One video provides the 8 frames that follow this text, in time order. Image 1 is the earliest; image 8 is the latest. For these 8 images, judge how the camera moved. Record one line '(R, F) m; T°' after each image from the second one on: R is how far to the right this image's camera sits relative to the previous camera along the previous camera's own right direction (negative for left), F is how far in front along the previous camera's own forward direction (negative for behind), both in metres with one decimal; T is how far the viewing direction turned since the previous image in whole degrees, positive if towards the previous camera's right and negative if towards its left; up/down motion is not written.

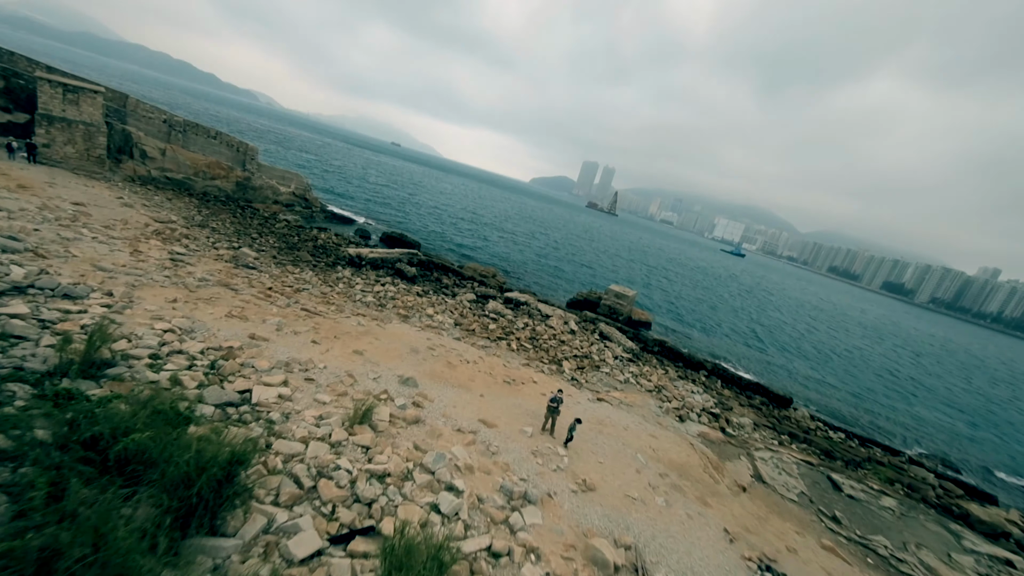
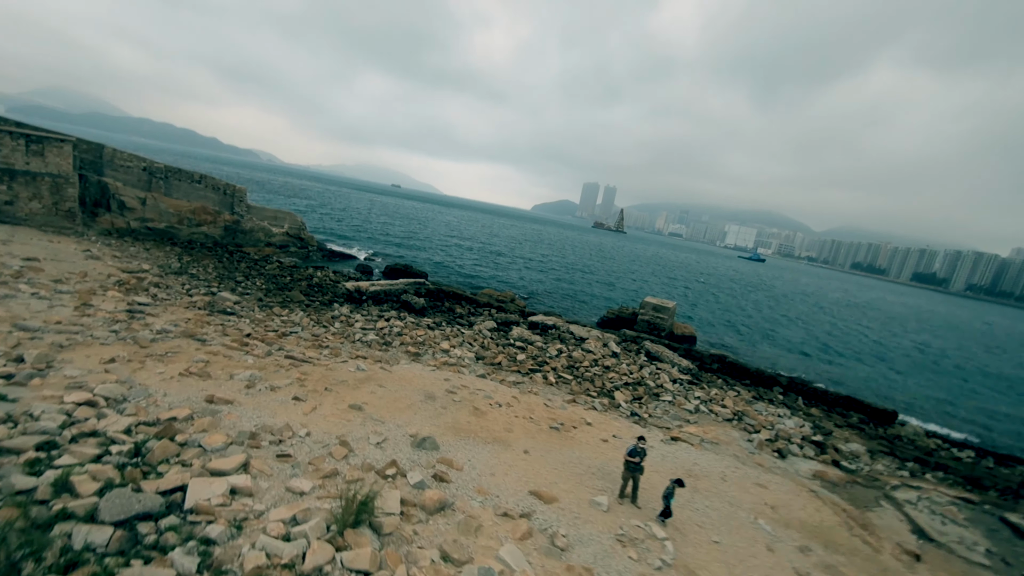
(-0.6, +2.7) m; -1°
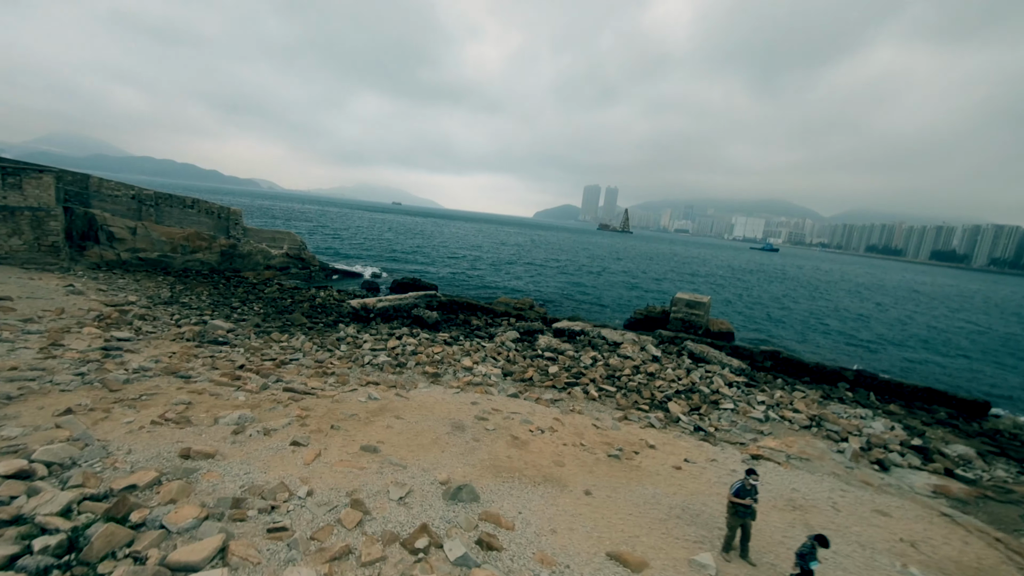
(-0.5, +1.6) m; -1°
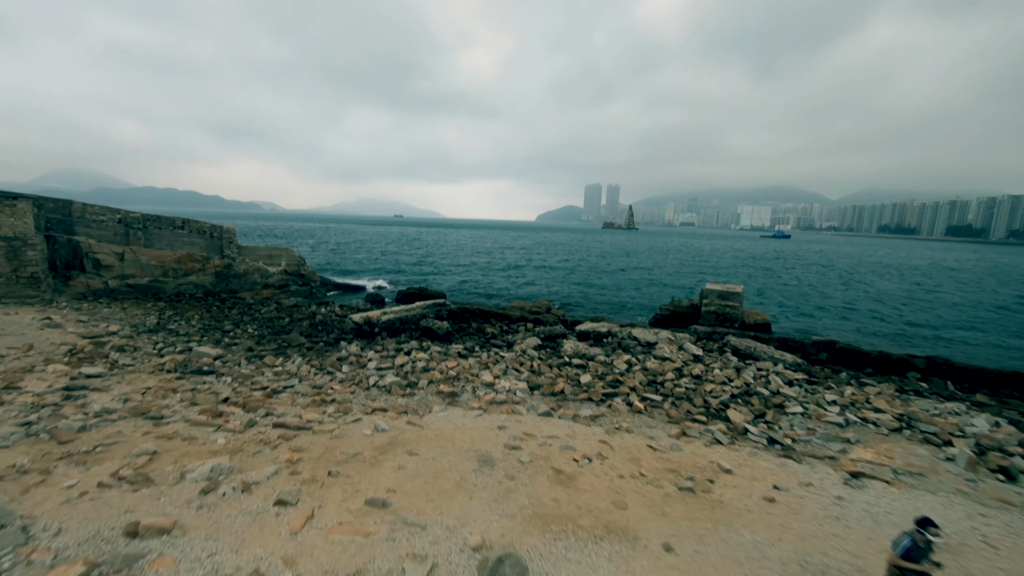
(-0.4, +1.5) m; -1°
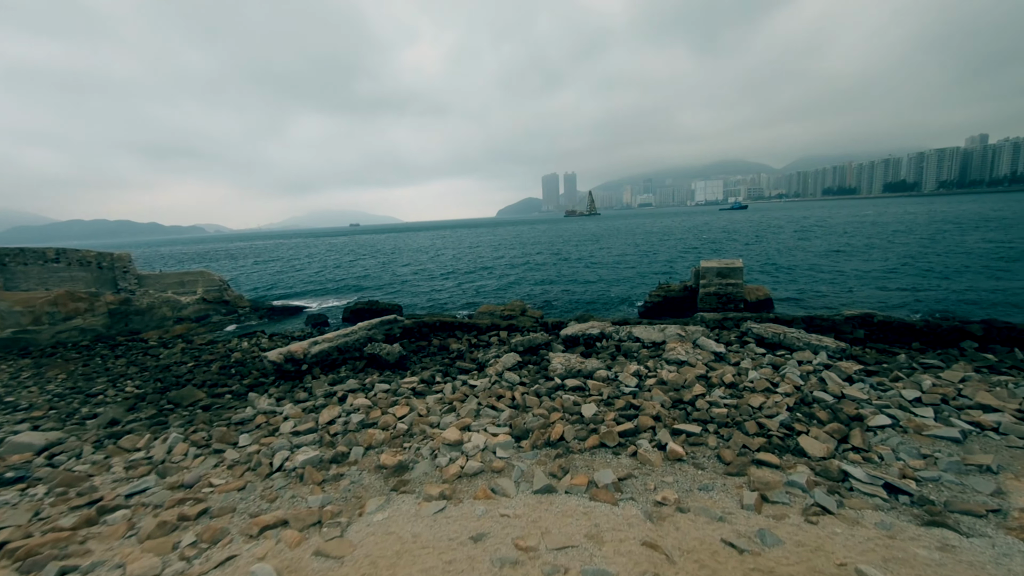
(+0.1, +3.1) m; +4°
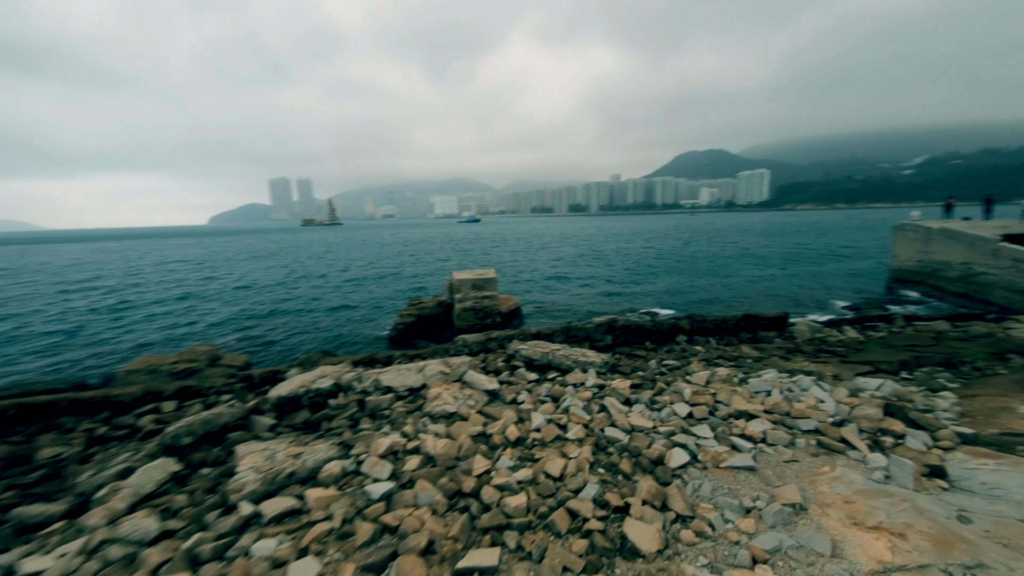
(+1.0, +3.1) m; +33°
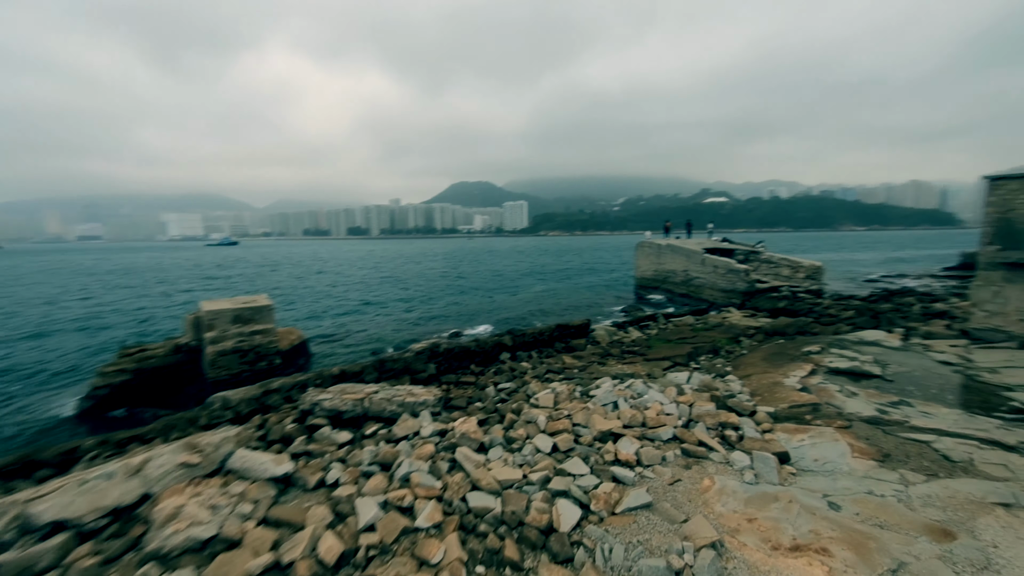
(-0.3, +2.0) m; +29°
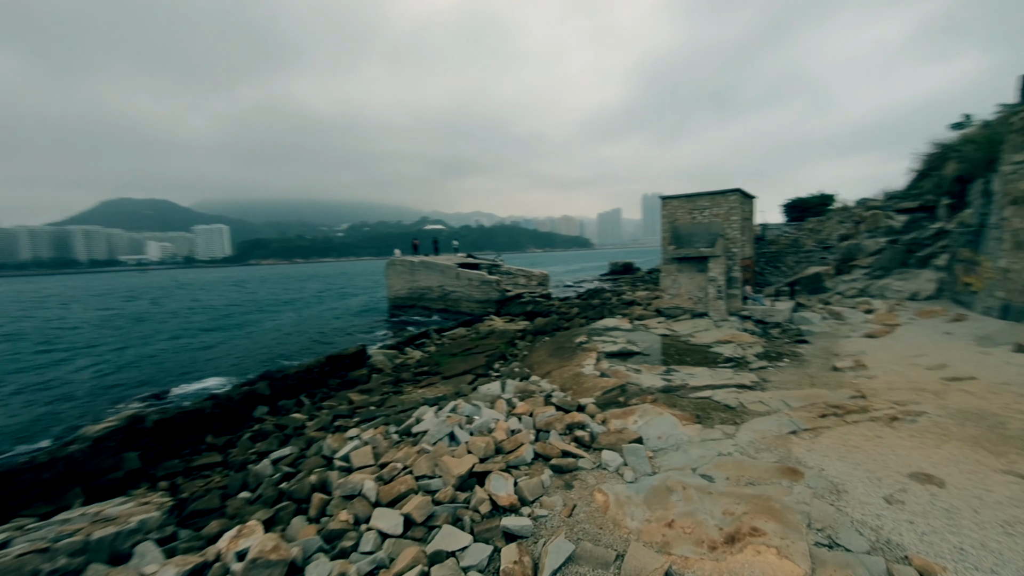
(-0.8, +1.8) m; +35°
